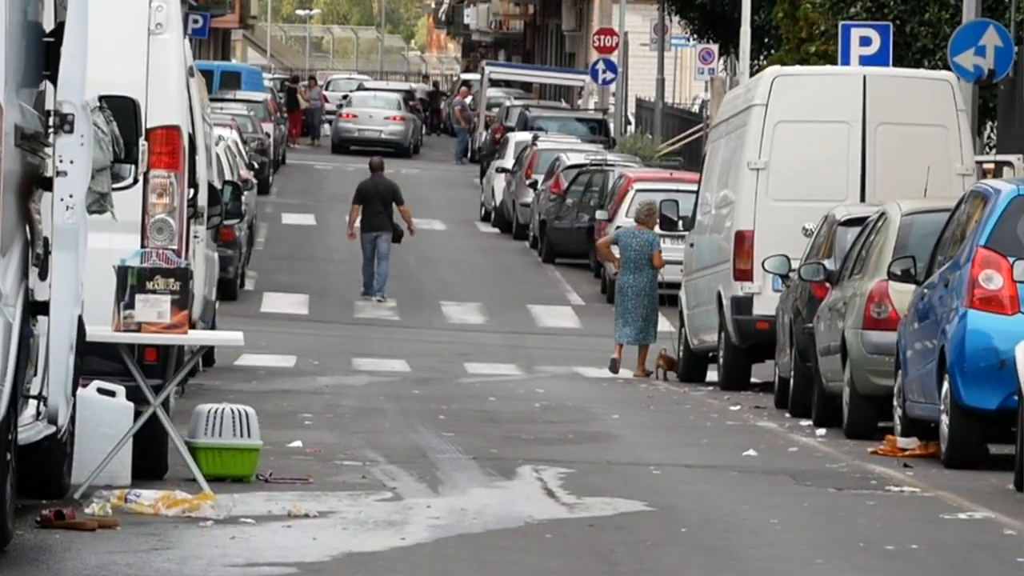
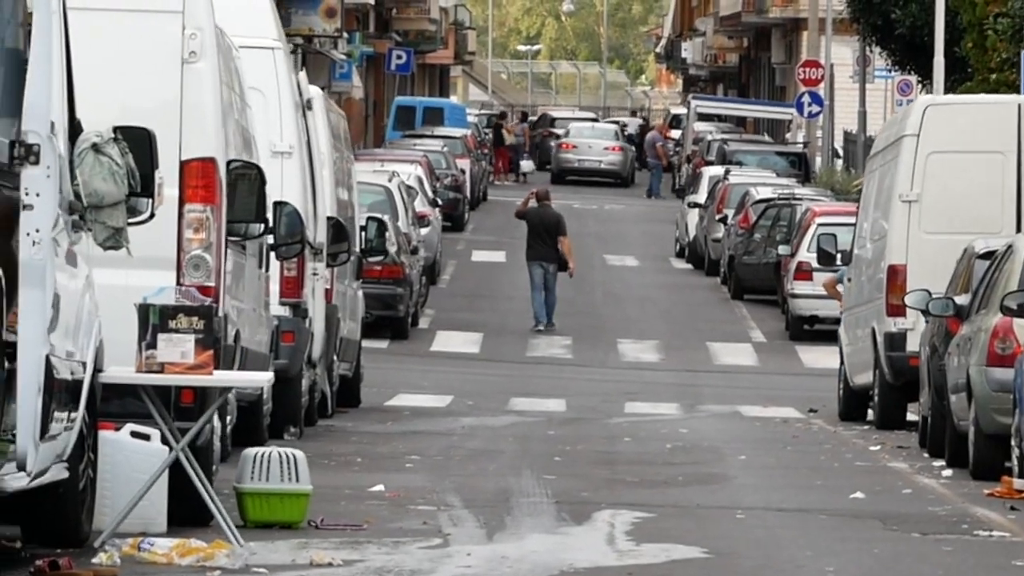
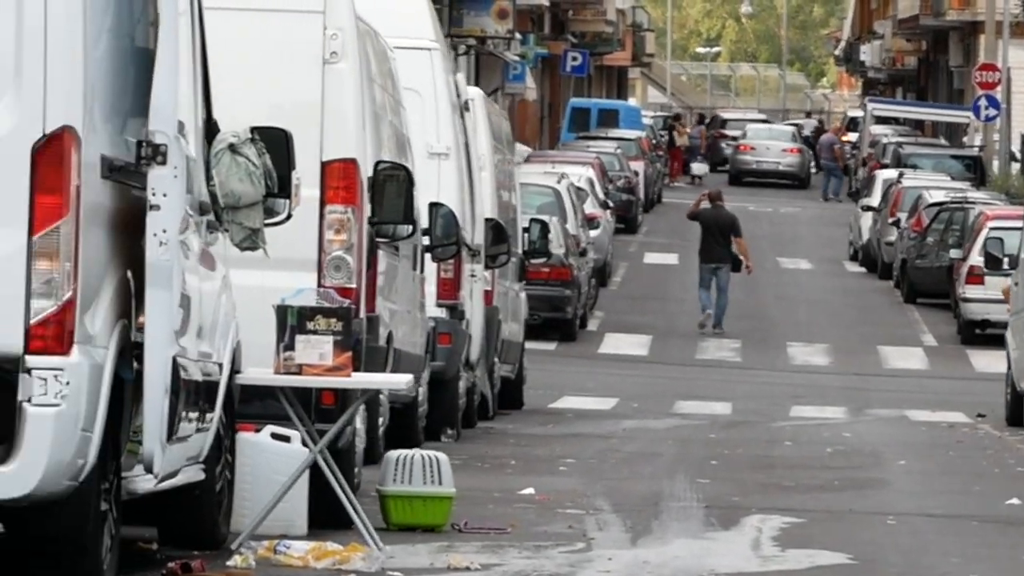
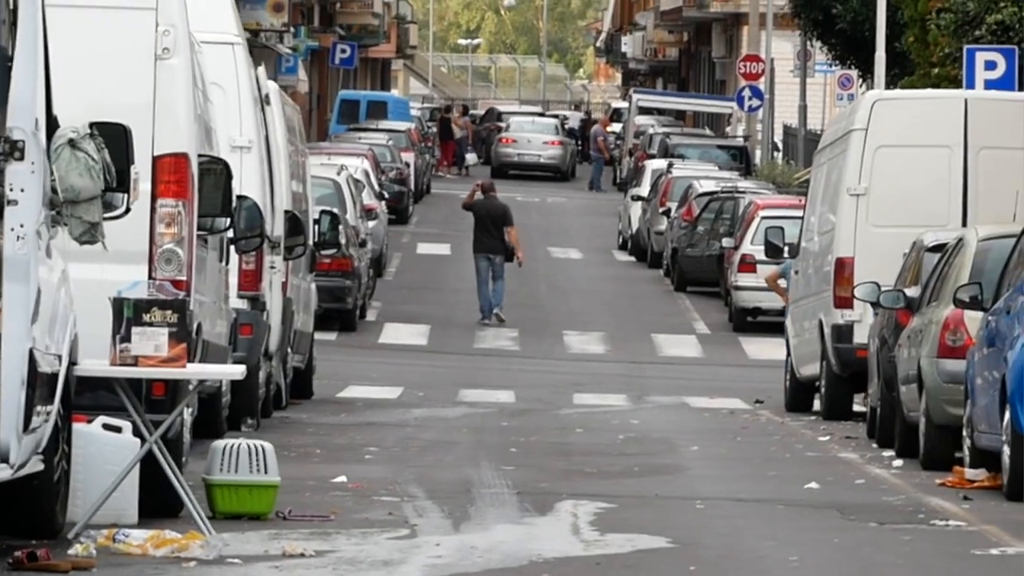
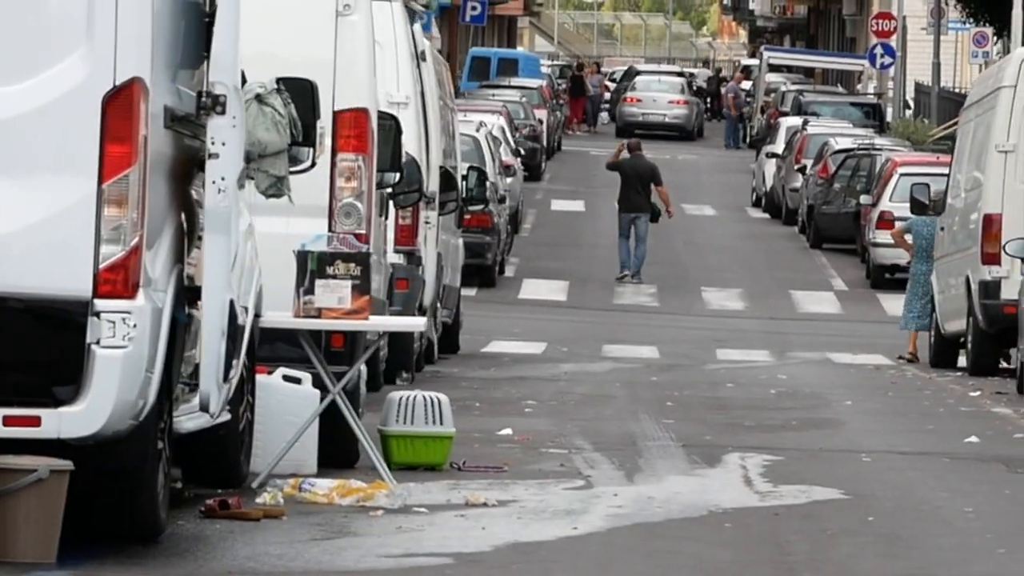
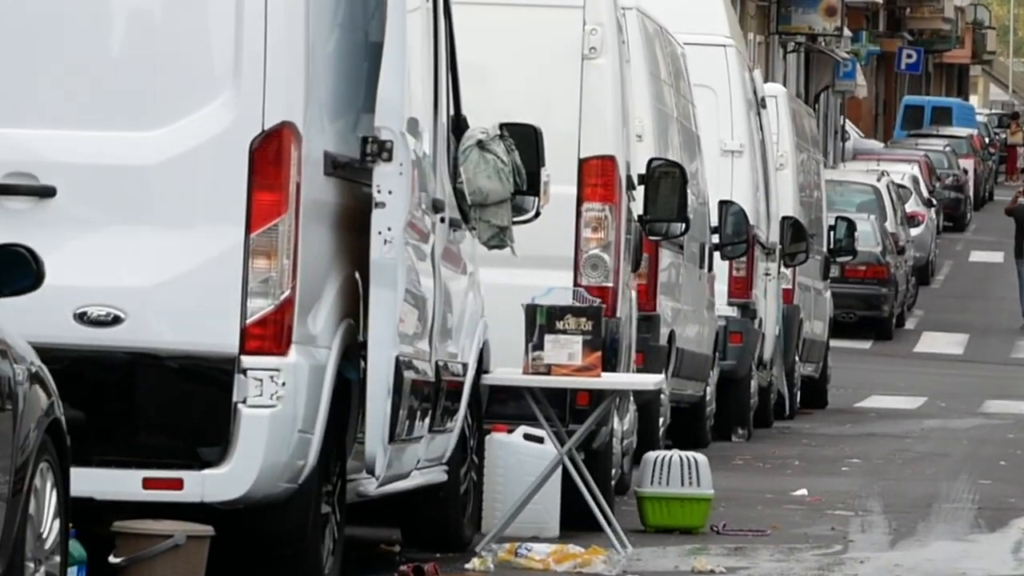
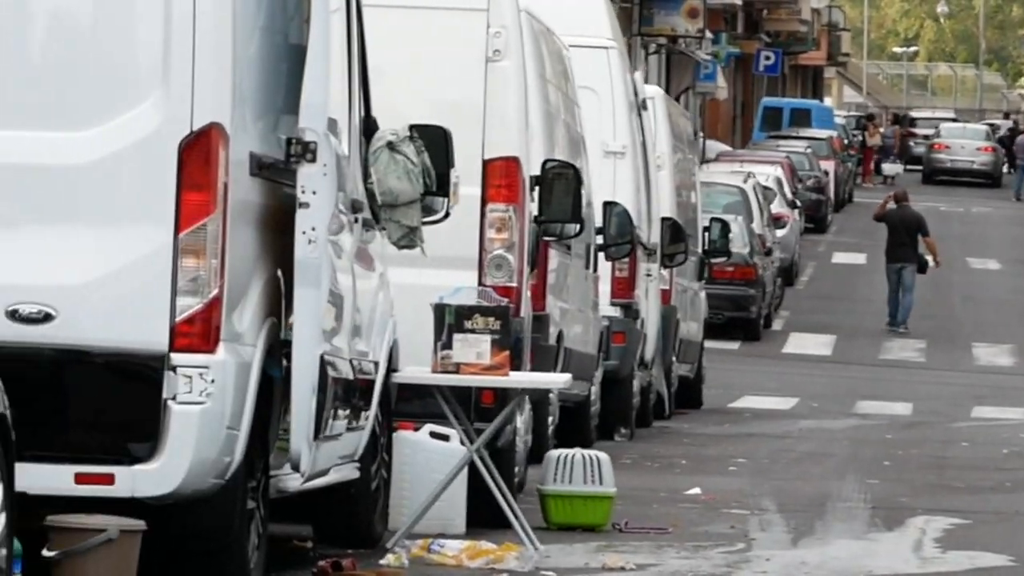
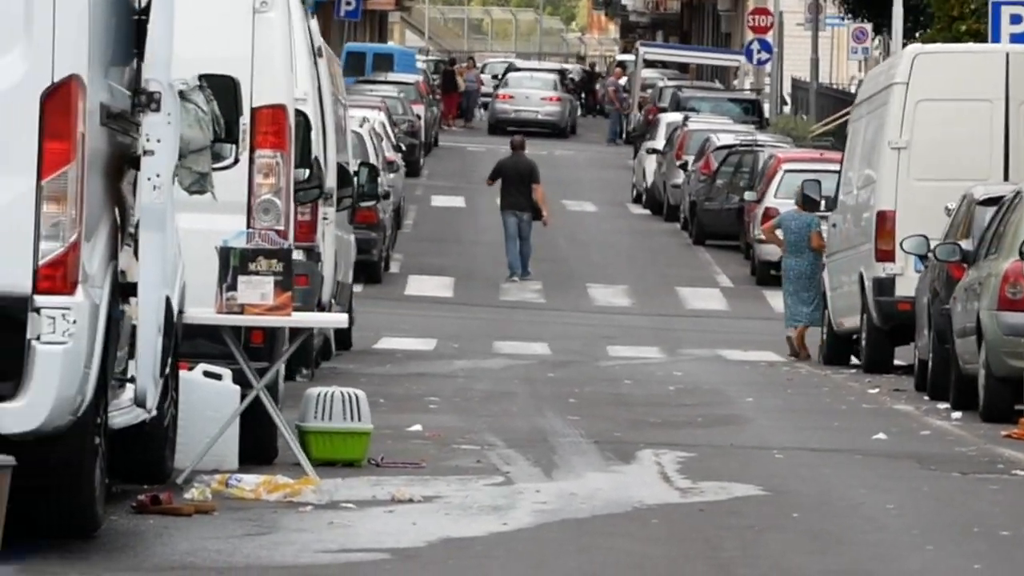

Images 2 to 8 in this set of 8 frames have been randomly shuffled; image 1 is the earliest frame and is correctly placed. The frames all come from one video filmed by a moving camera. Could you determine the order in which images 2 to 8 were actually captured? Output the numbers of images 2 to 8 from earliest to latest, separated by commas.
8, 5, 4, 2, 3, 7, 6
